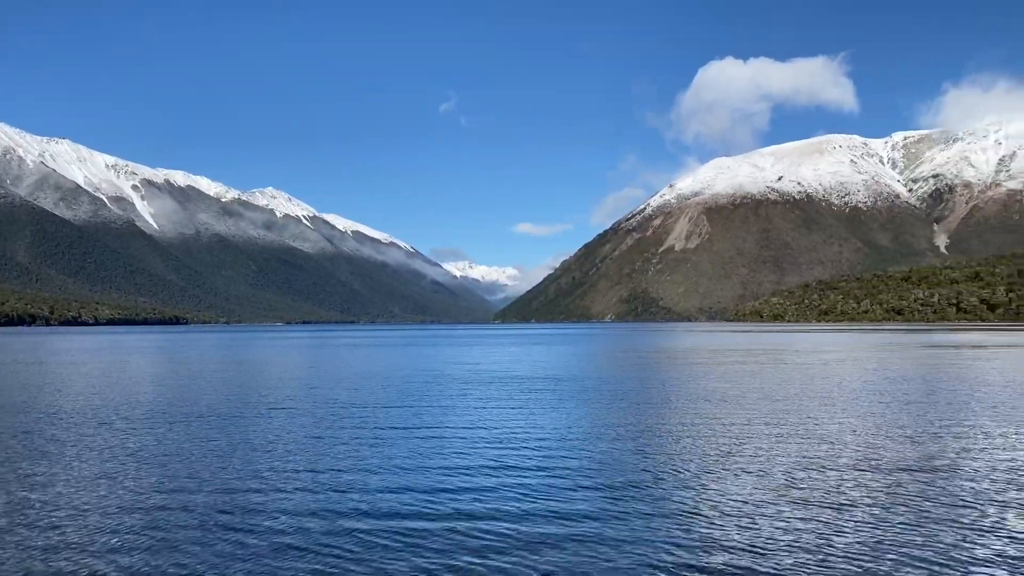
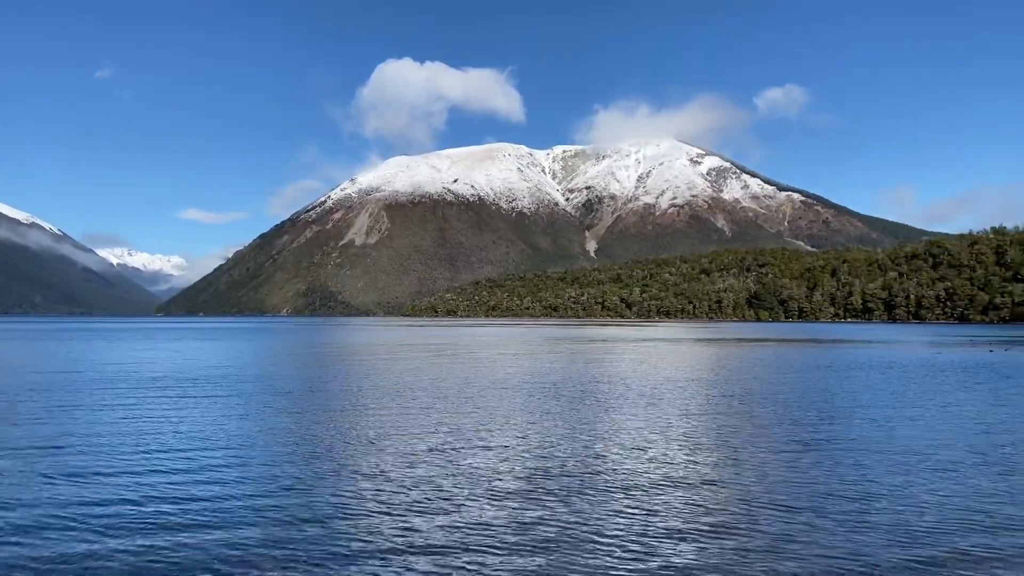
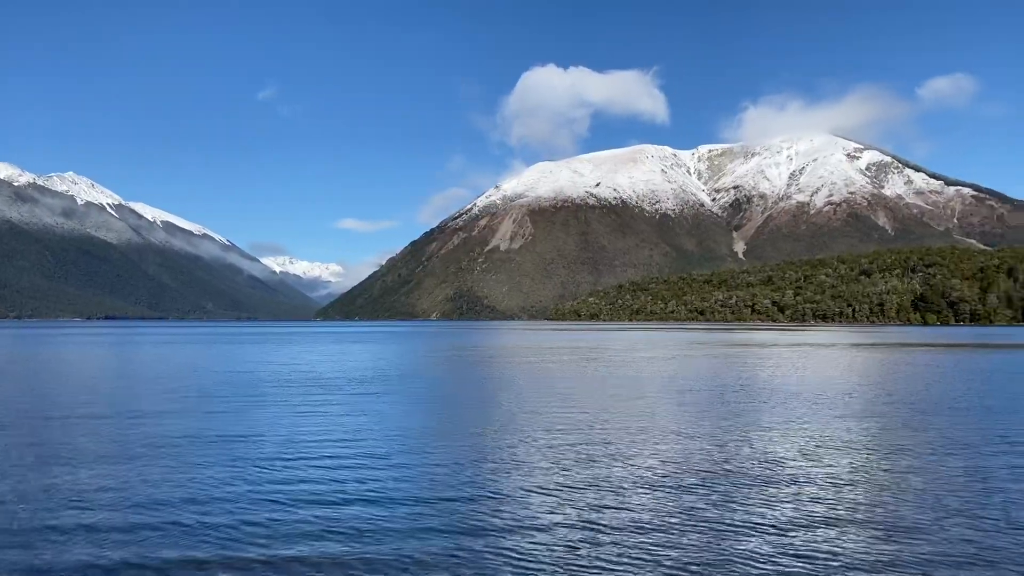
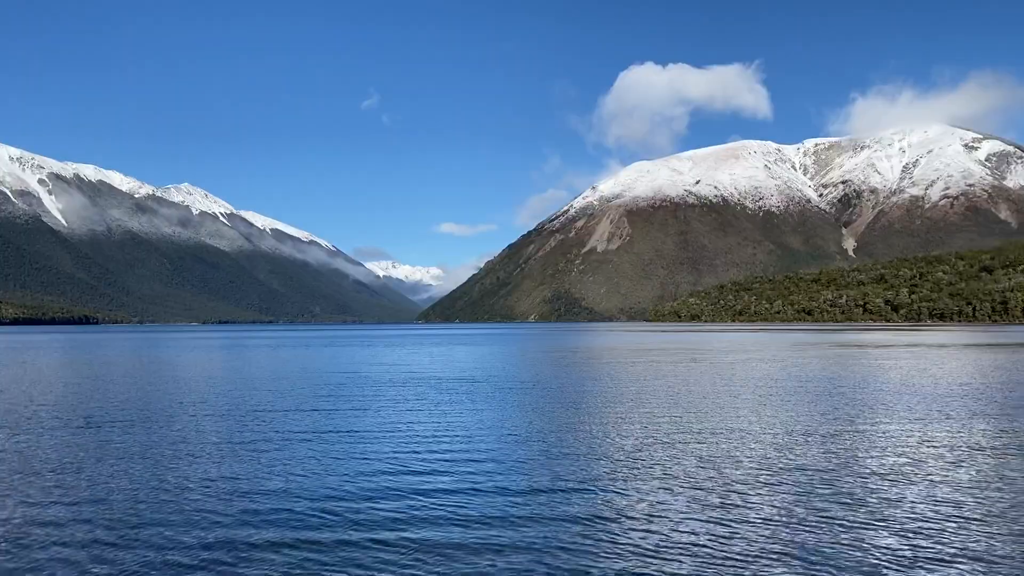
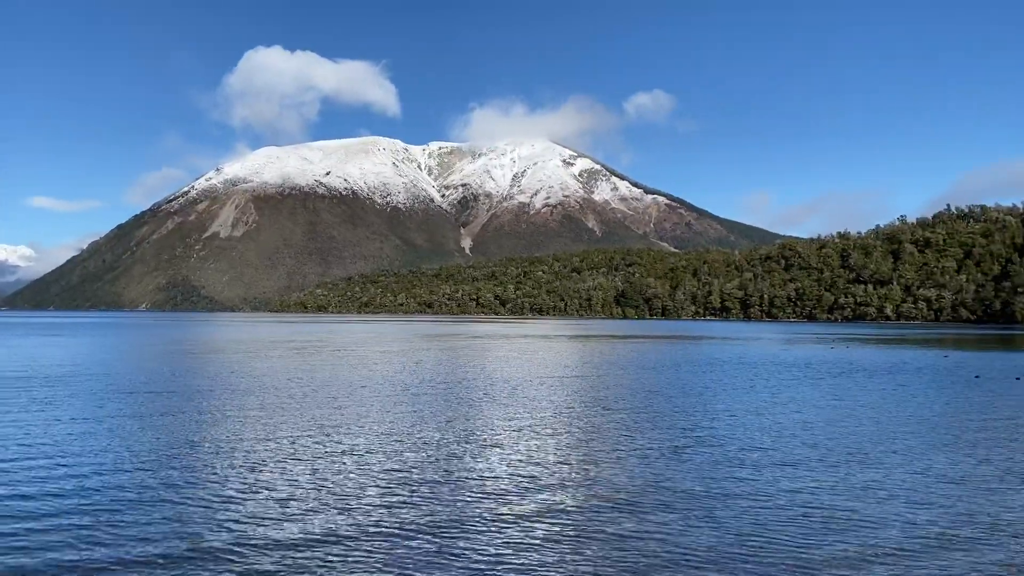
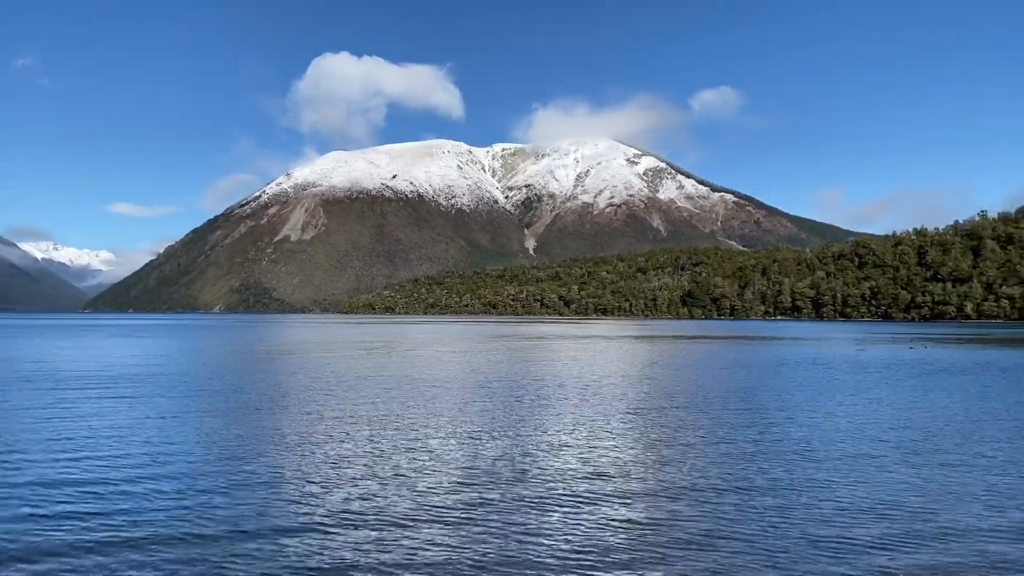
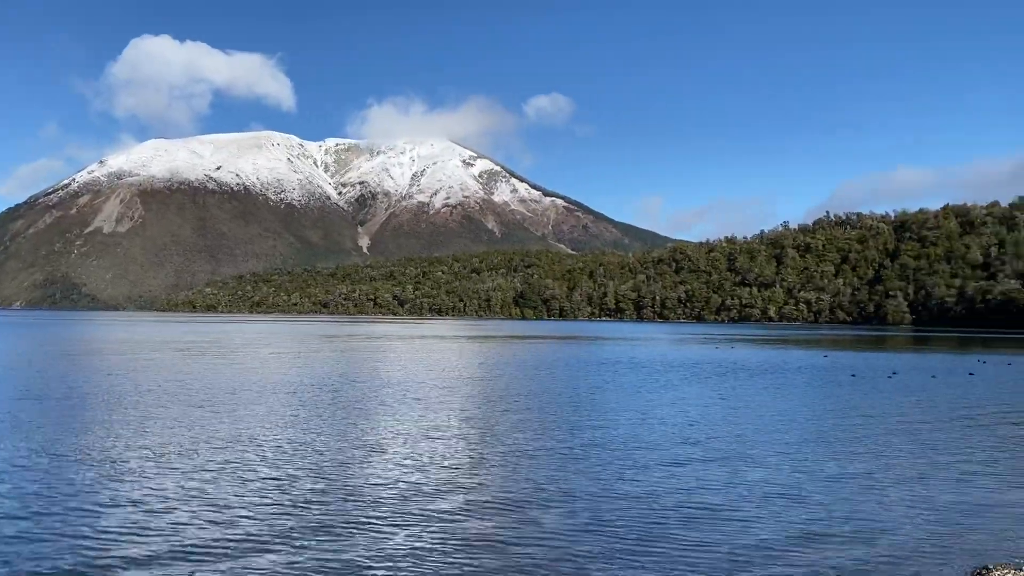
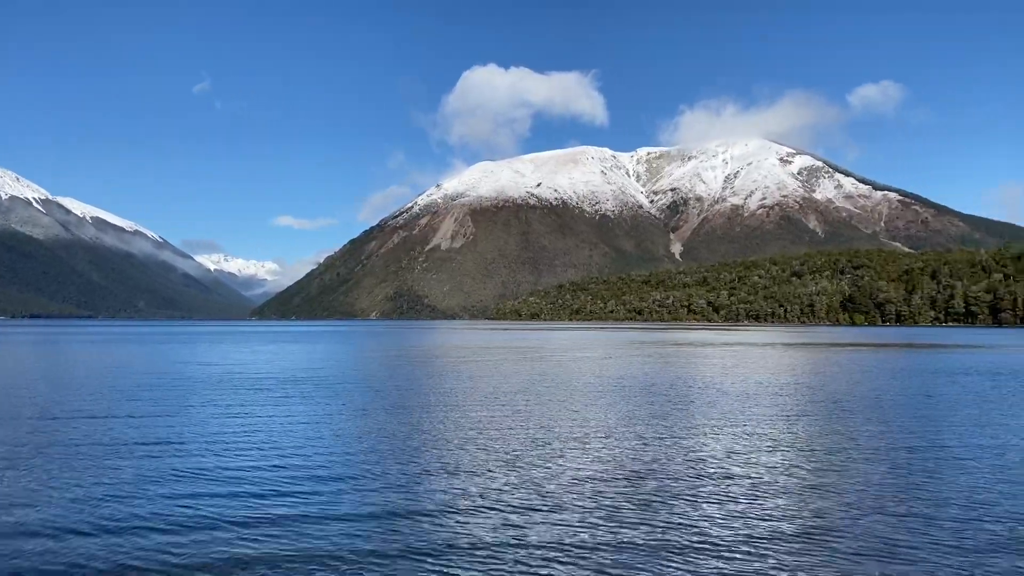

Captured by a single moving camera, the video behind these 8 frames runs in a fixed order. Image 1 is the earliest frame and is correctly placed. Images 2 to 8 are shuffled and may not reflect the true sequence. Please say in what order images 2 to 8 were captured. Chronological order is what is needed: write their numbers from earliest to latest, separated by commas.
4, 3, 8, 2, 6, 5, 7
